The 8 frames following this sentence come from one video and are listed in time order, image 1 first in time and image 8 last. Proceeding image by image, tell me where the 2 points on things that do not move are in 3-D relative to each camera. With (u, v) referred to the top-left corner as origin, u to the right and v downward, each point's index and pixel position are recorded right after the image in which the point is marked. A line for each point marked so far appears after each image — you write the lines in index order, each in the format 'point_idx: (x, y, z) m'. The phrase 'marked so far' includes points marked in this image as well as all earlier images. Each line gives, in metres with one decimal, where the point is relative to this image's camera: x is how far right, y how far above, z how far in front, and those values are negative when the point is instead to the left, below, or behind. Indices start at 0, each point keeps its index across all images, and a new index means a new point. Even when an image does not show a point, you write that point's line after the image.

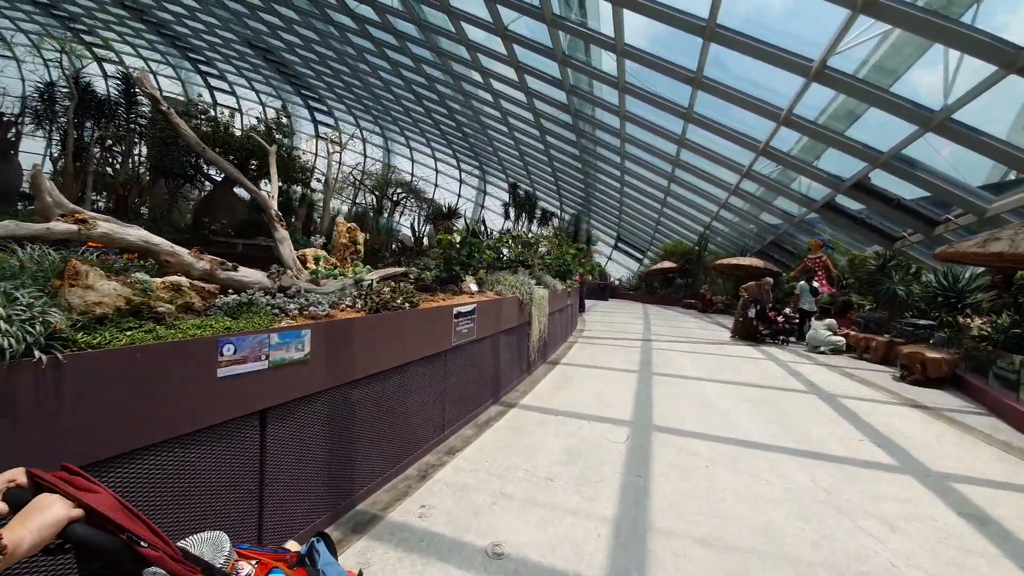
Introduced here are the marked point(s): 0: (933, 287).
0: (+7.6, 0.0, +7.6) m
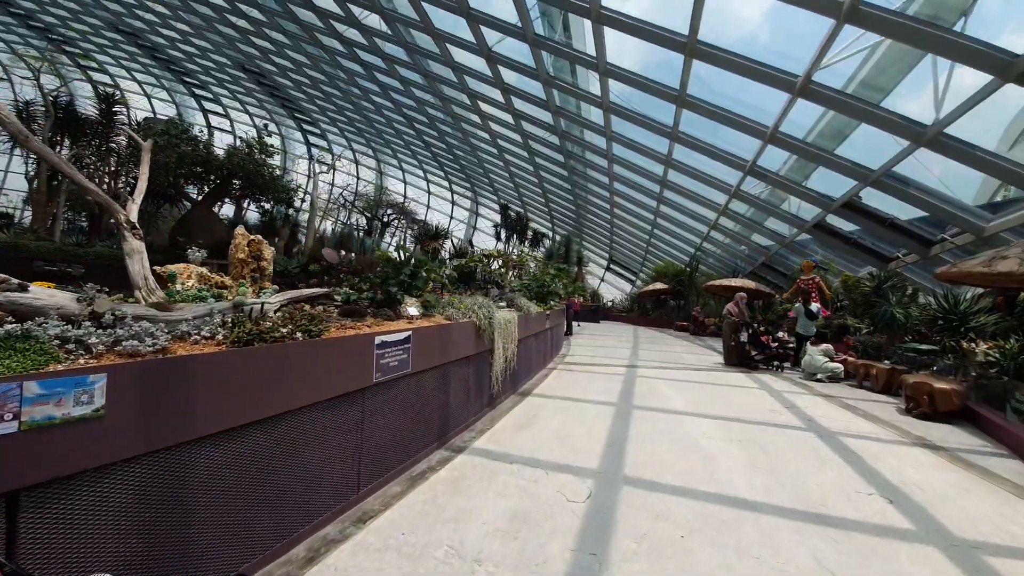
0: (+7.2, -0.4, +7.2) m
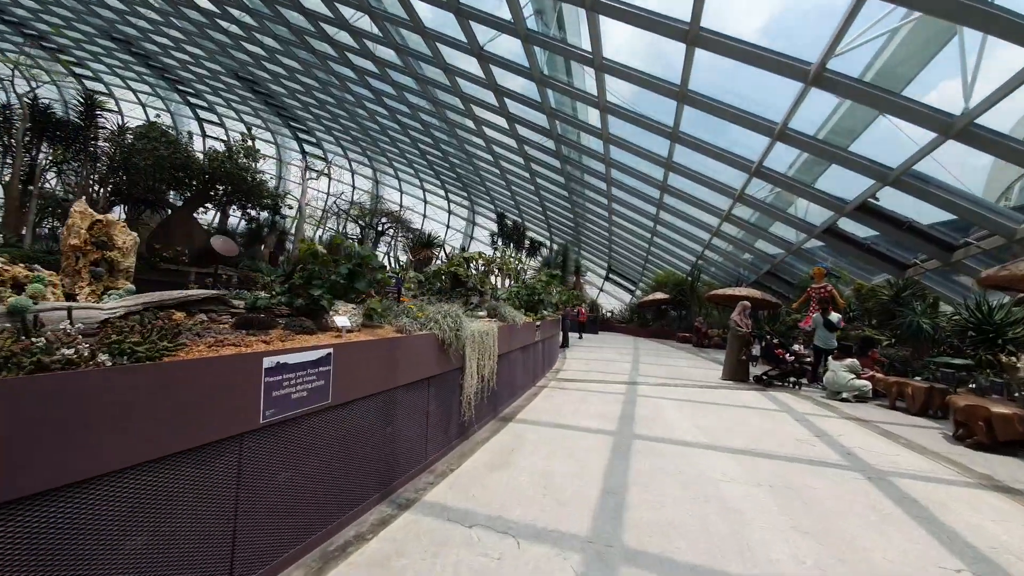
0: (+7.0, -0.5, +6.5) m
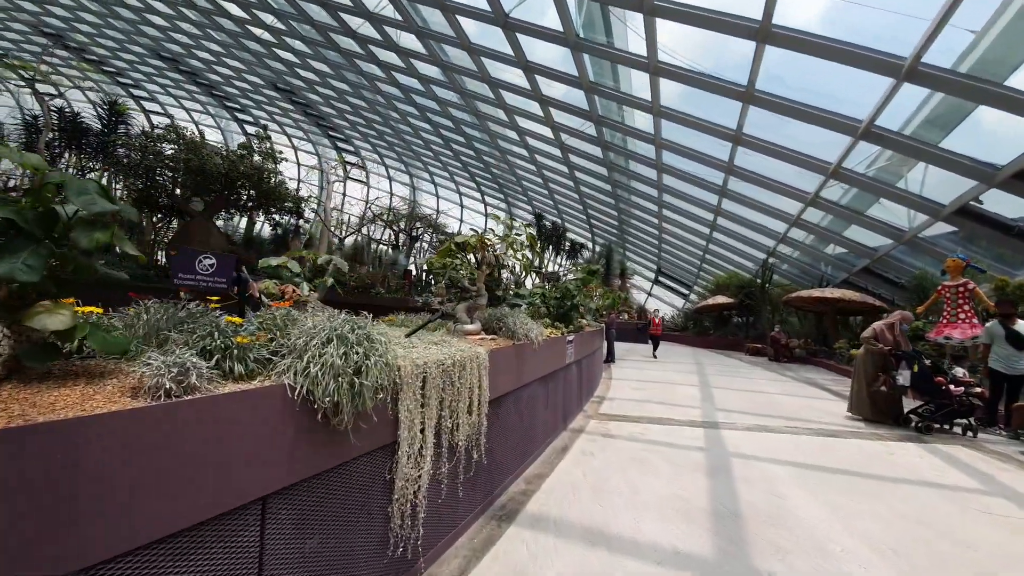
0: (+7.3, -0.4, +4.0) m
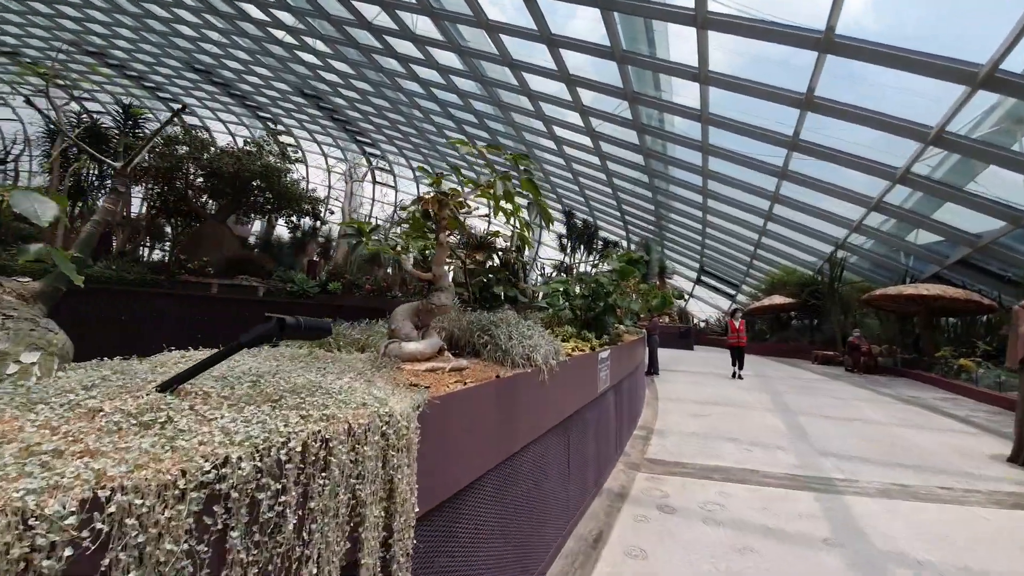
0: (+7.3, -0.3, +2.3) m
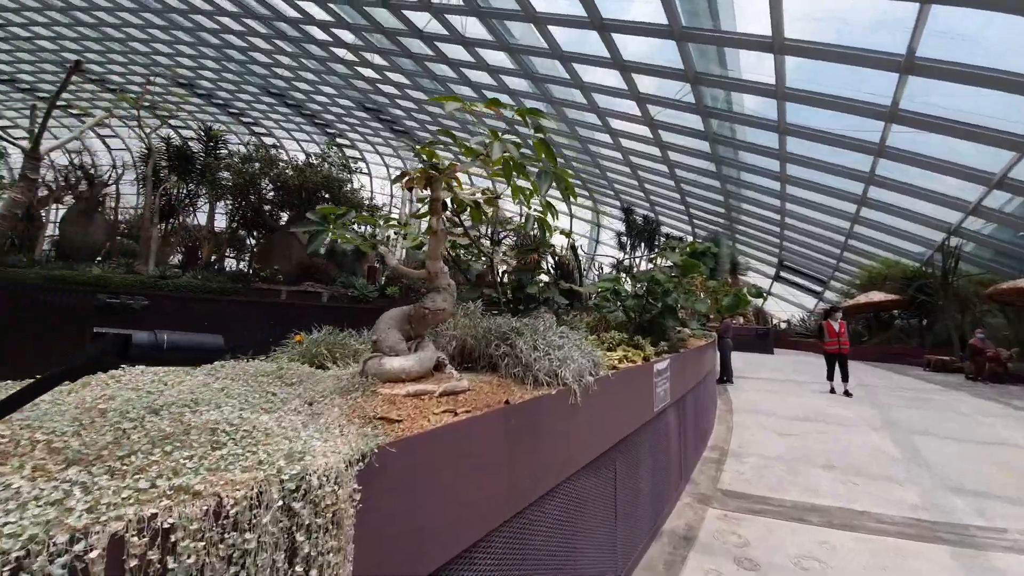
0: (+7.4, -0.1, +0.9) m
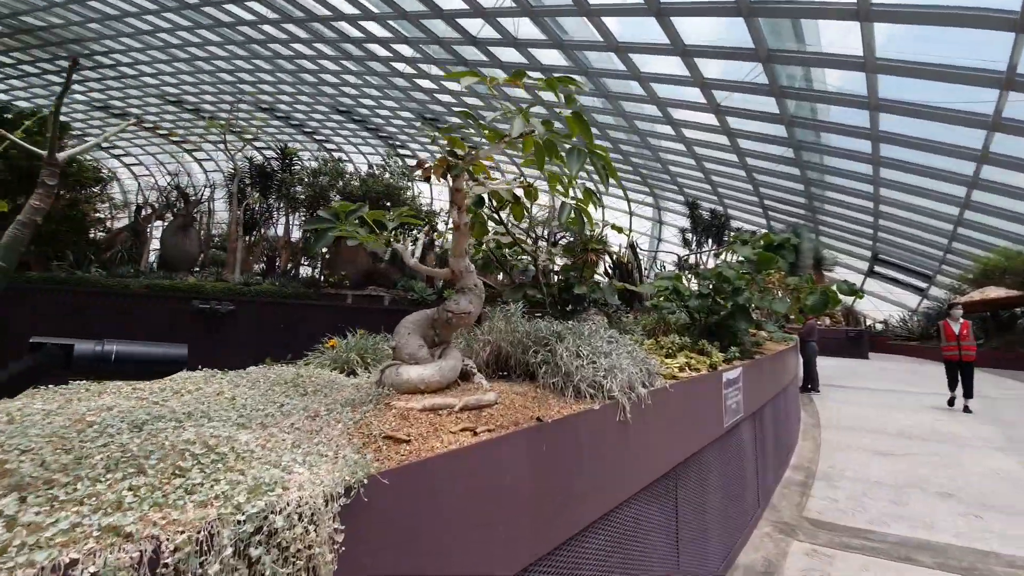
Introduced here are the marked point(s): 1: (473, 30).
0: (+7.3, 0.0, -0.3) m
1: (-1.4, +8.6, +14.0) m
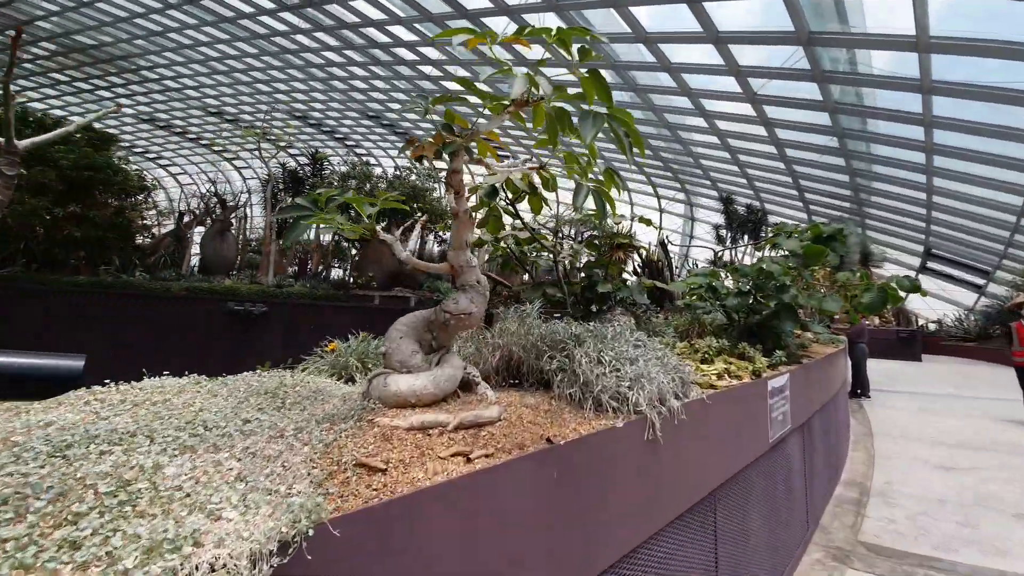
0: (+7.2, +0.1, -0.9) m
1: (-0.6, +8.6, +13.9) m
